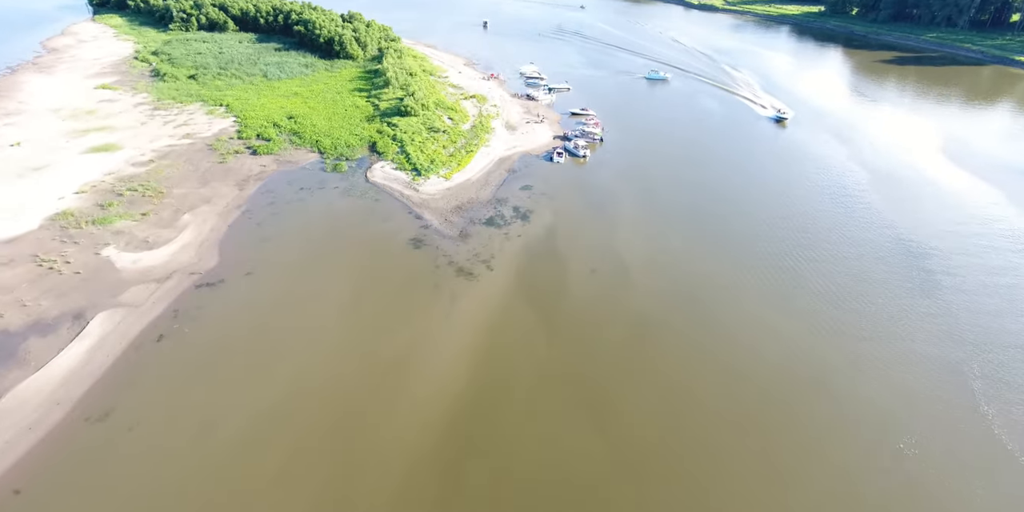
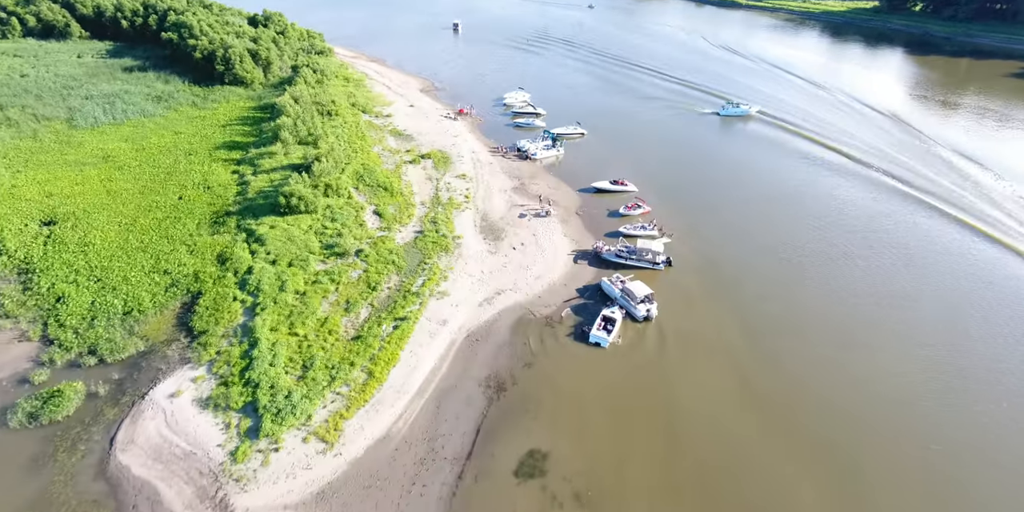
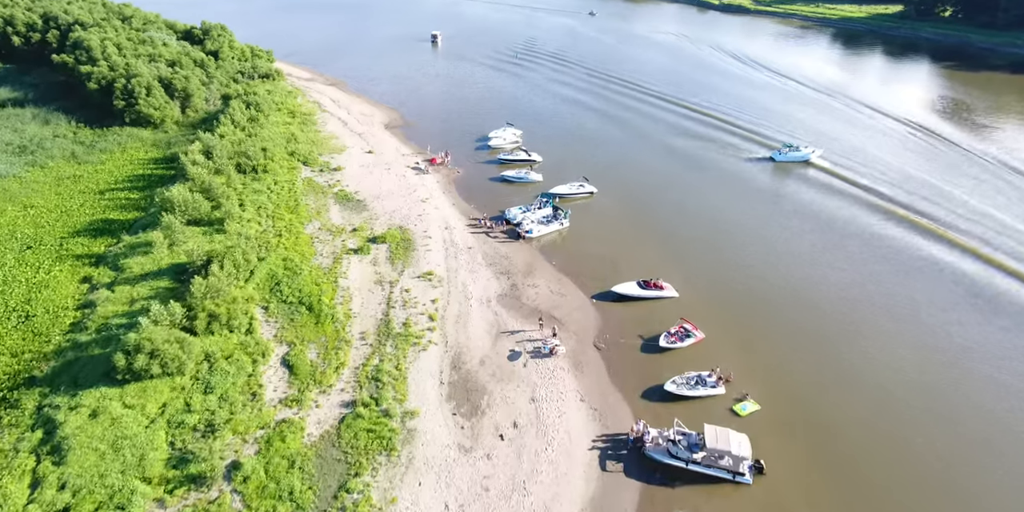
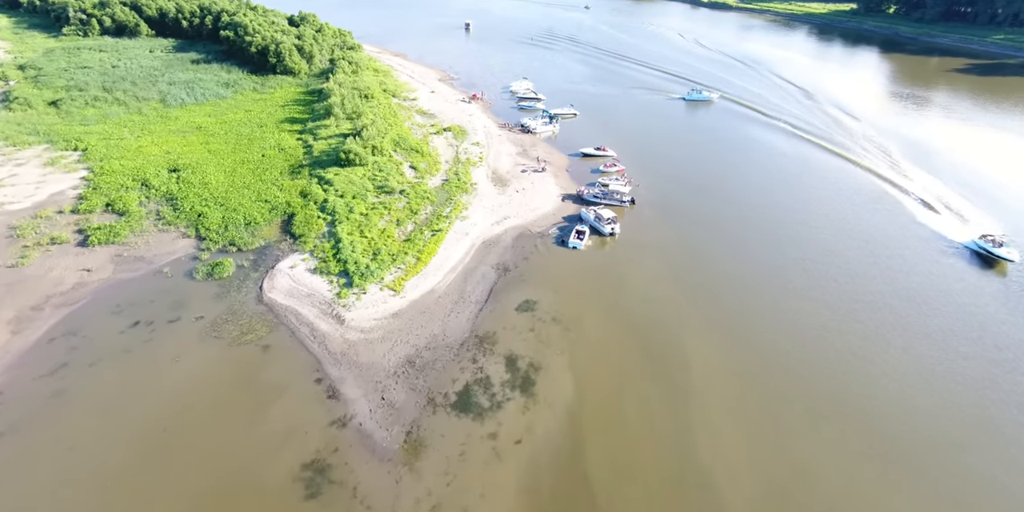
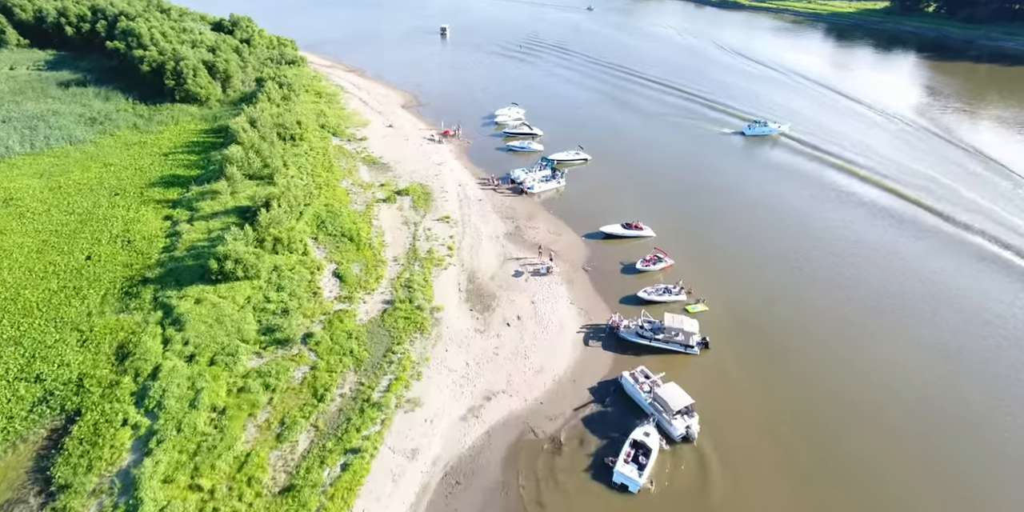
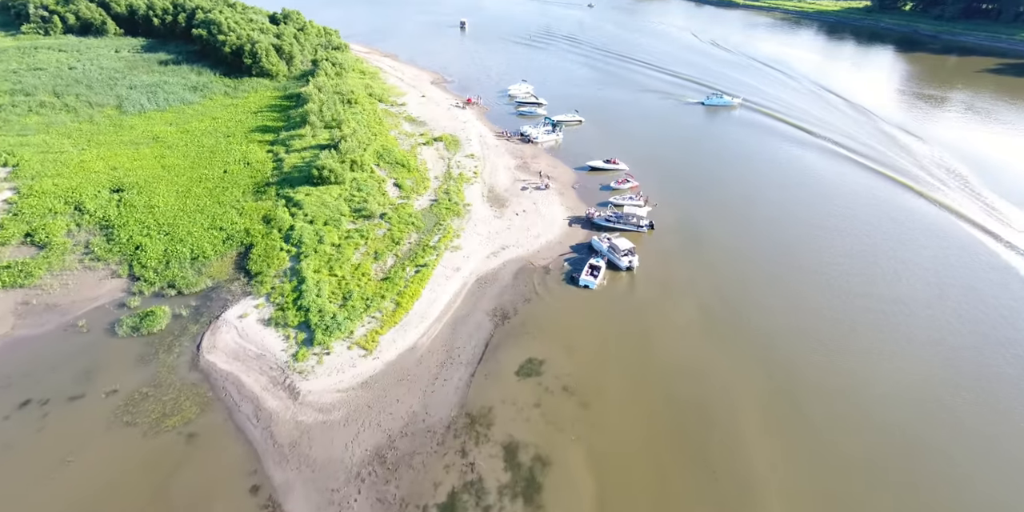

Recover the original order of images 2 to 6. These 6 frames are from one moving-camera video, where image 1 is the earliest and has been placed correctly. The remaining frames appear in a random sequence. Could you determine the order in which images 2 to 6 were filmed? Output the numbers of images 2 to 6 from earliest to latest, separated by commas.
4, 6, 2, 5, 3
